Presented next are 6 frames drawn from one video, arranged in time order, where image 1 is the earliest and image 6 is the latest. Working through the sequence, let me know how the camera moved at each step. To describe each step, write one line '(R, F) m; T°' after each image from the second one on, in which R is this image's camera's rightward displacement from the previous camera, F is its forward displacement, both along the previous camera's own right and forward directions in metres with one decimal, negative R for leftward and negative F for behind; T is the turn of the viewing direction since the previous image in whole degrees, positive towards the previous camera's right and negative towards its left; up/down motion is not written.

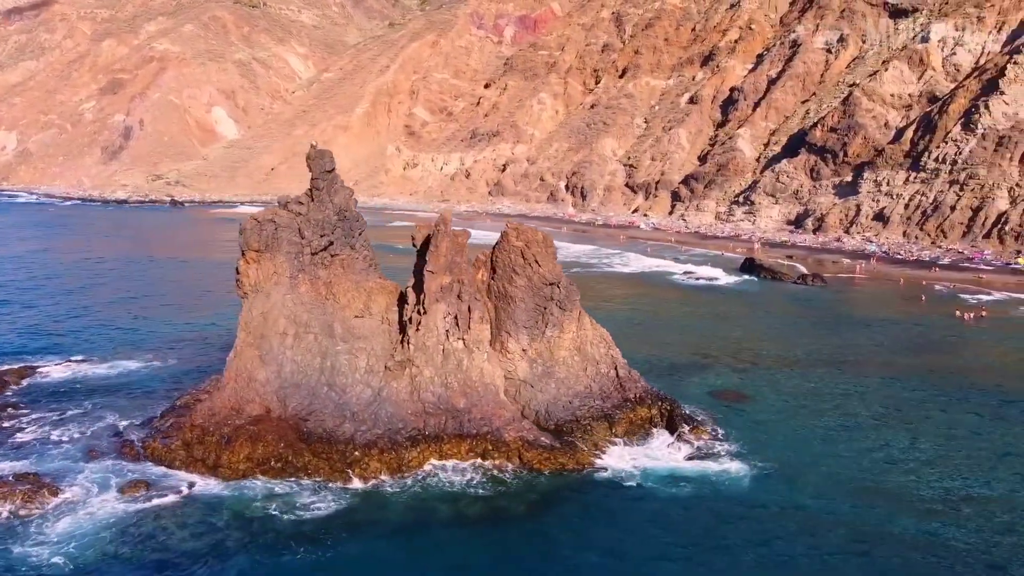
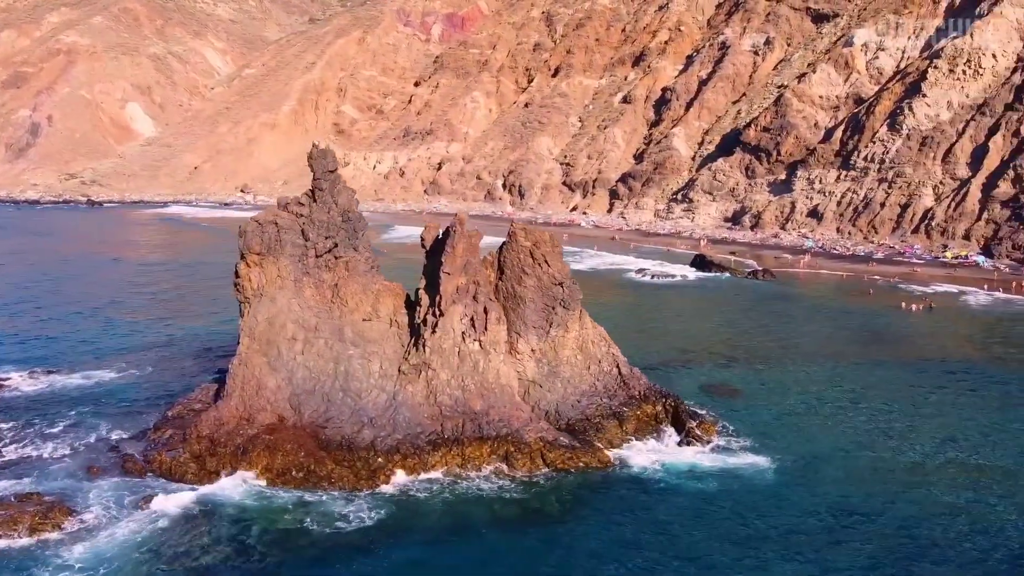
(-2.0, +0.1) m; +6°
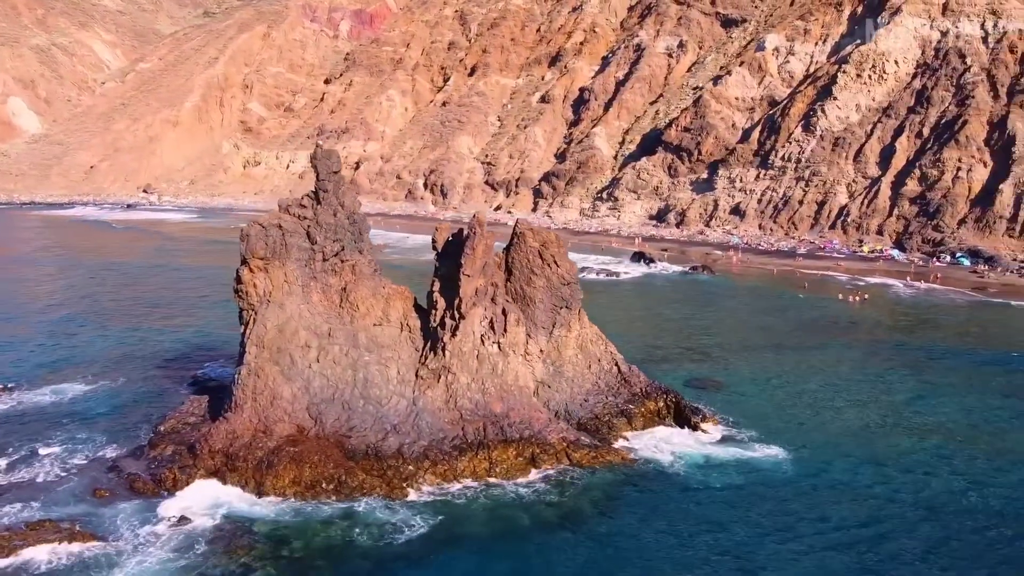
(-2.5, +0.2) m; +7°
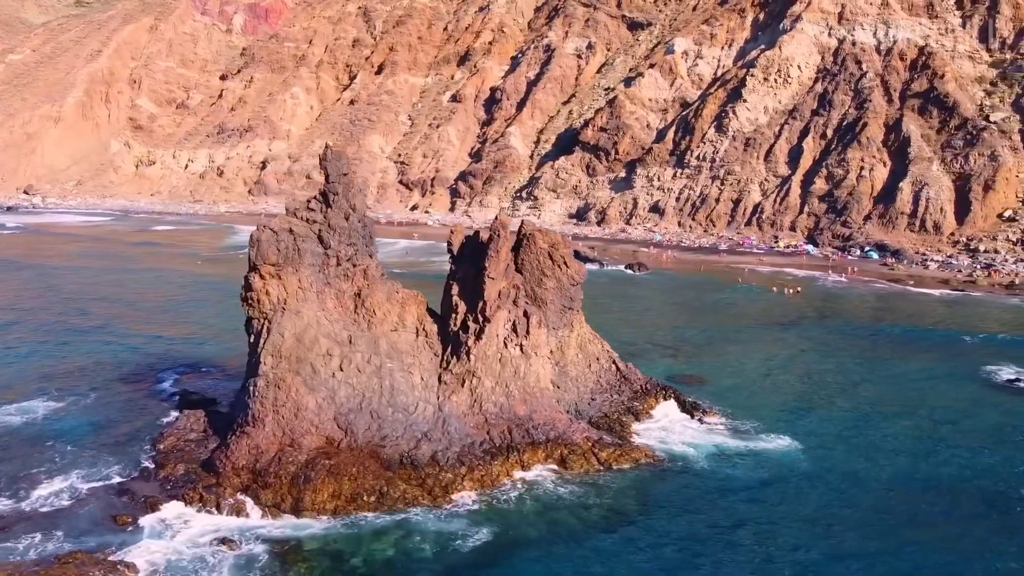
(-2.7, +0.2) m; +8°
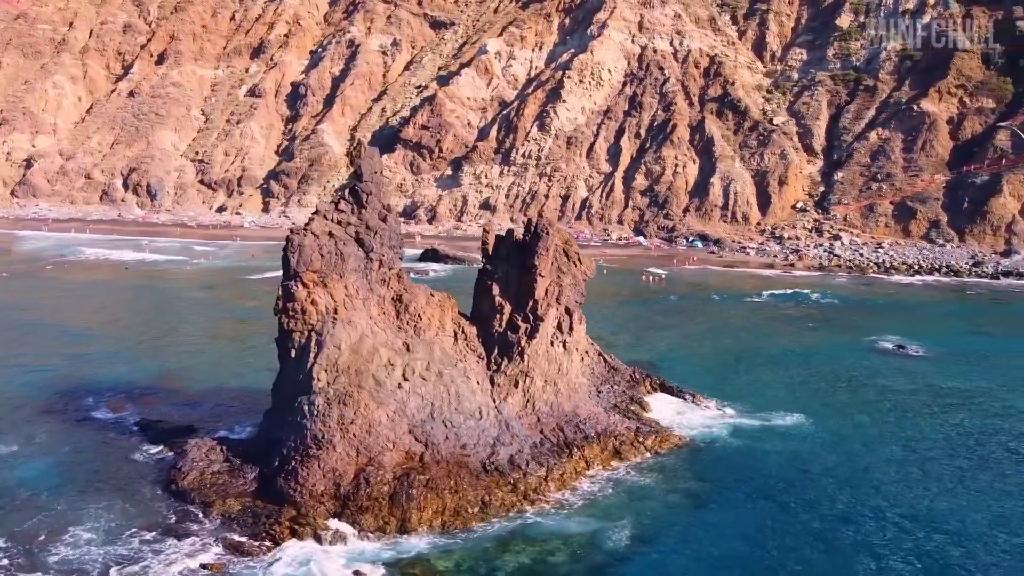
(-5.7, +0.9) m; +16°
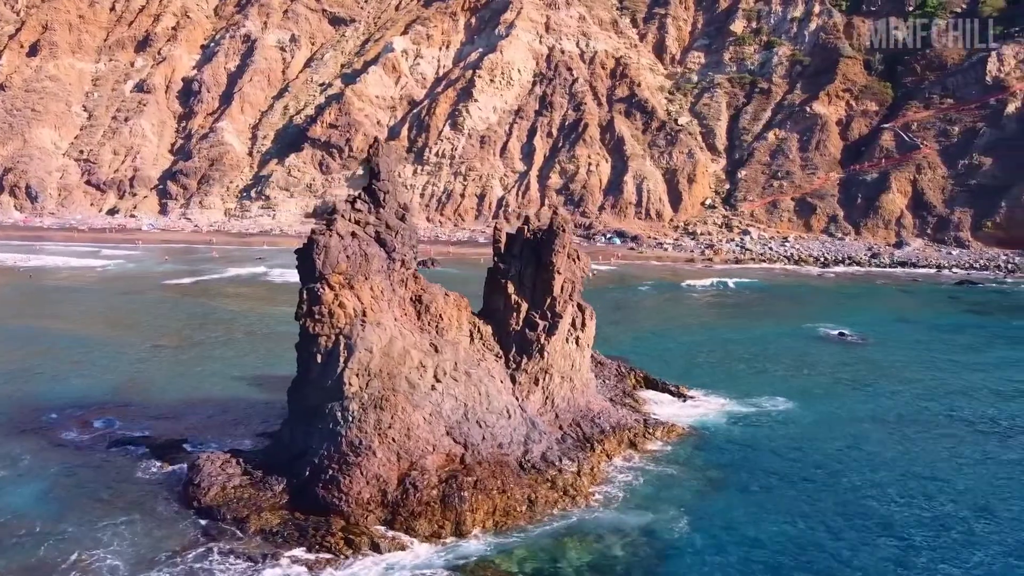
(-2.7, +0.2) m; +8°
